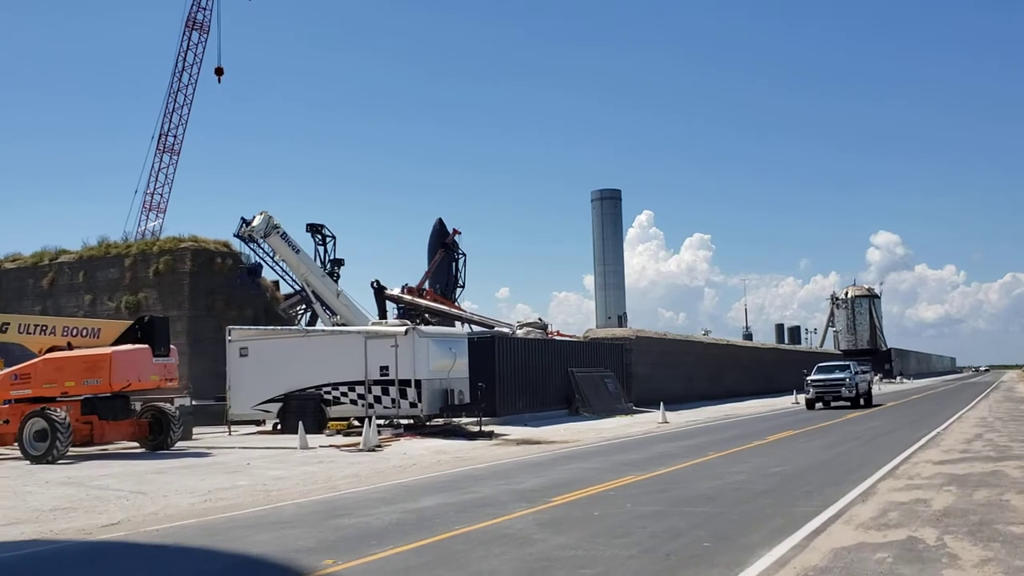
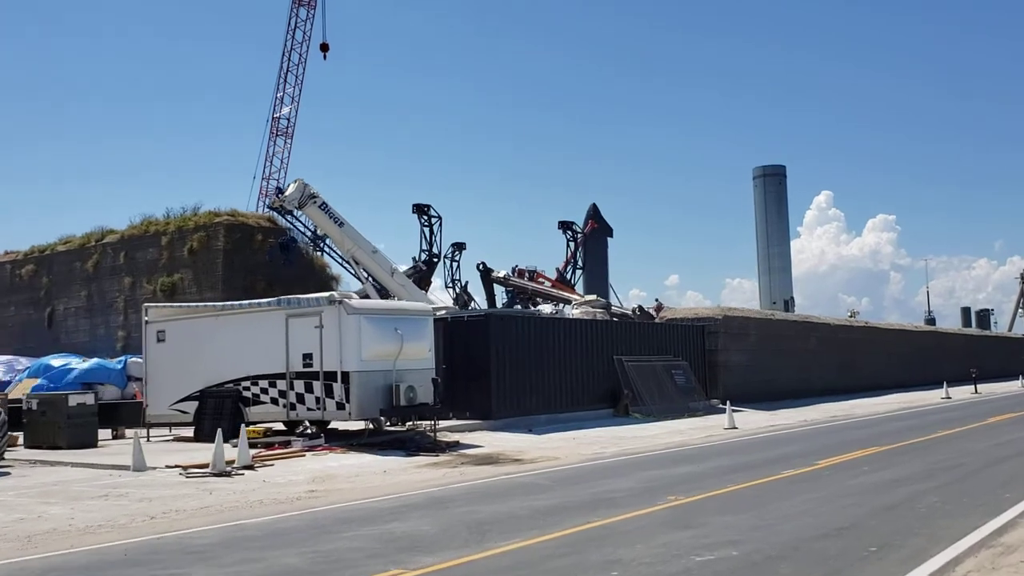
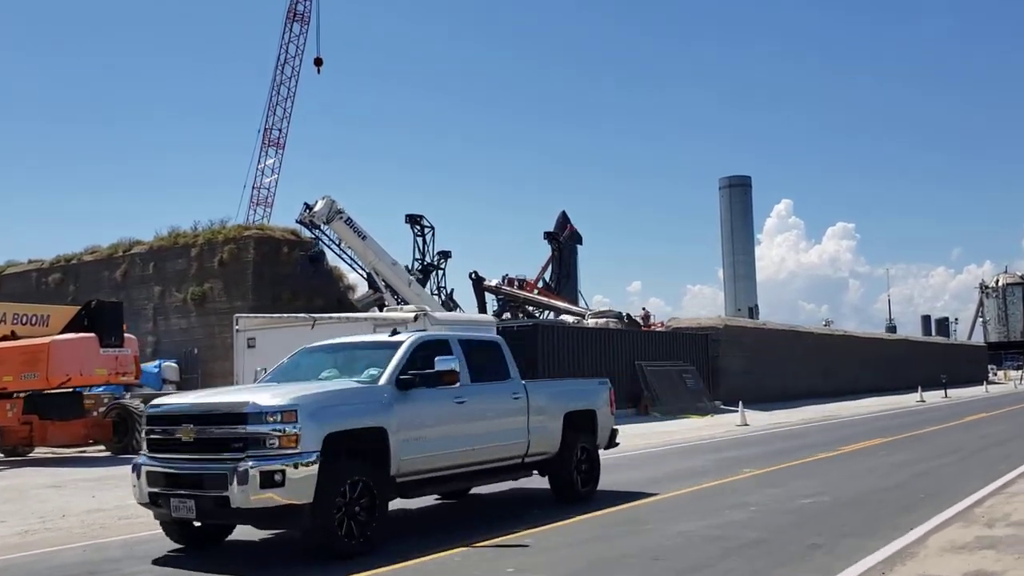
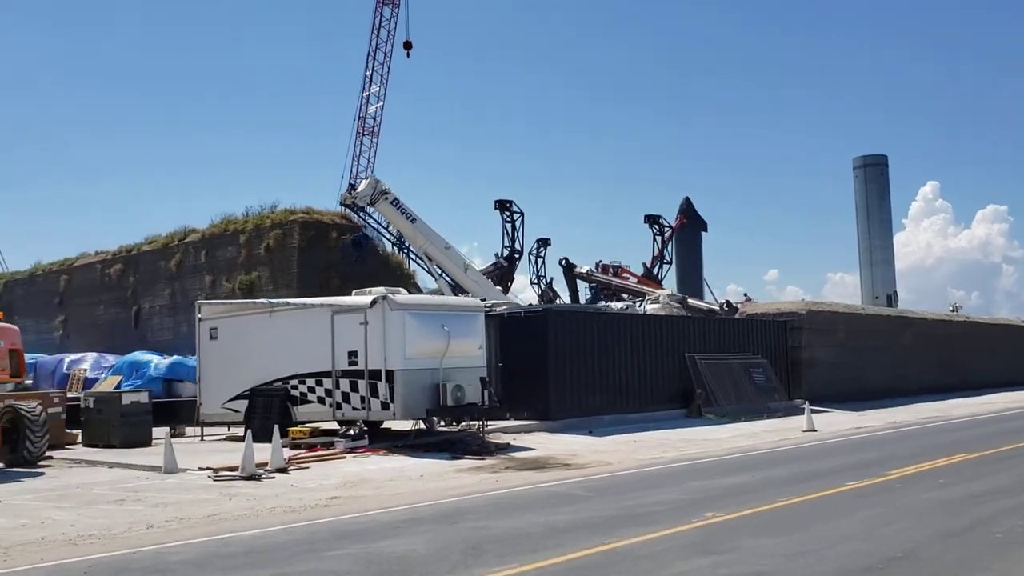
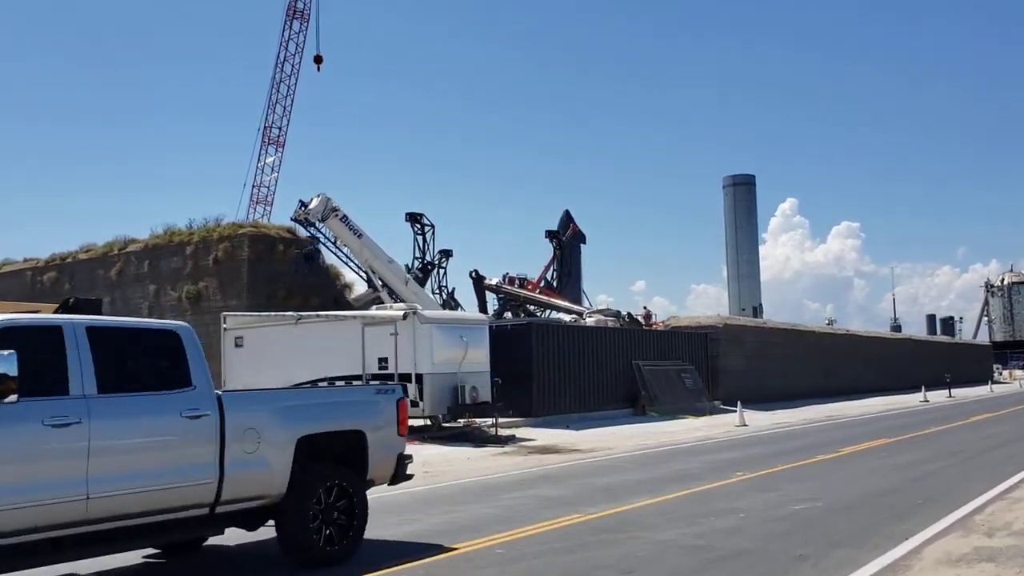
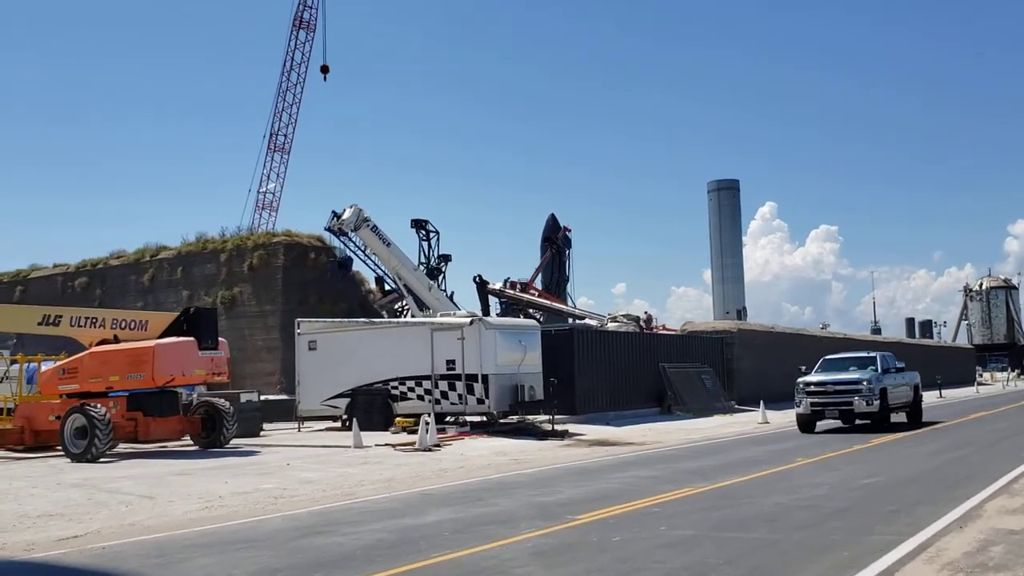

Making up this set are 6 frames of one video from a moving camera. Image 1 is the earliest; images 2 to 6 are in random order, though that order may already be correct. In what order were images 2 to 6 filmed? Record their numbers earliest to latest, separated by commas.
6, 3, 5, 2, 4
